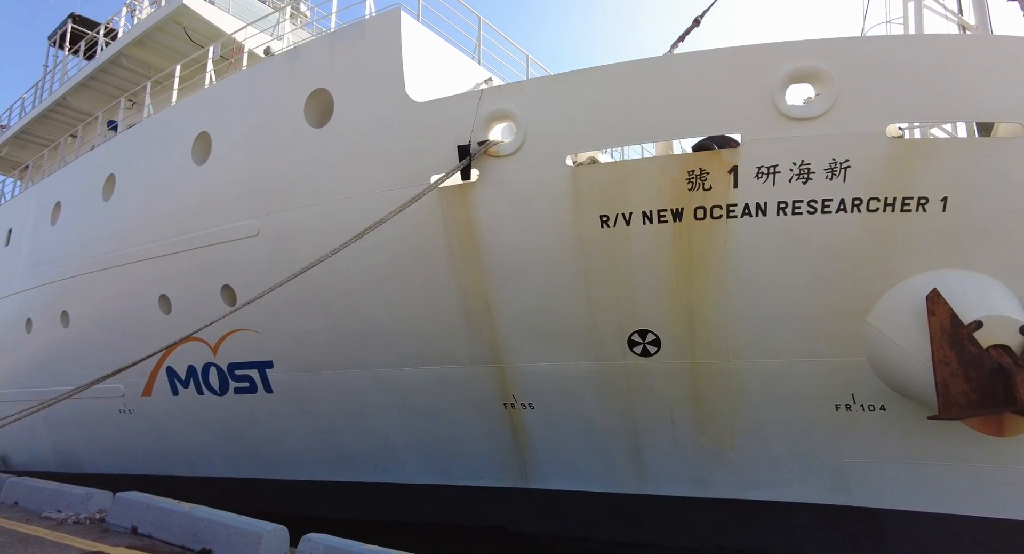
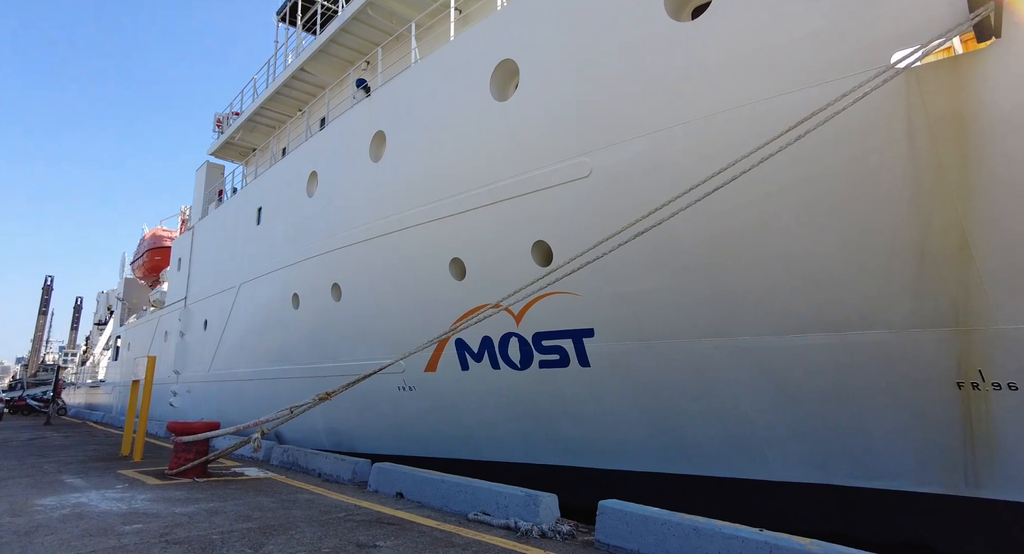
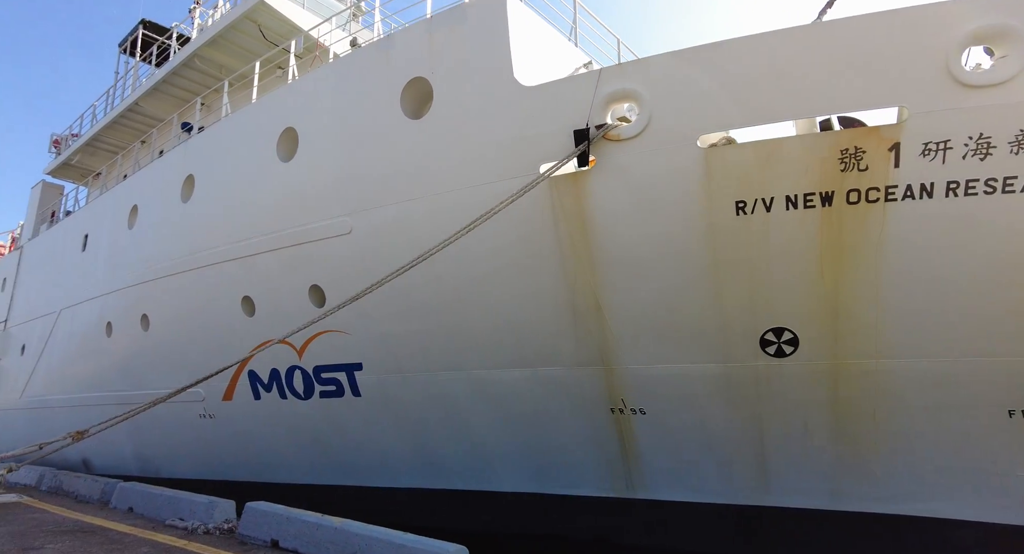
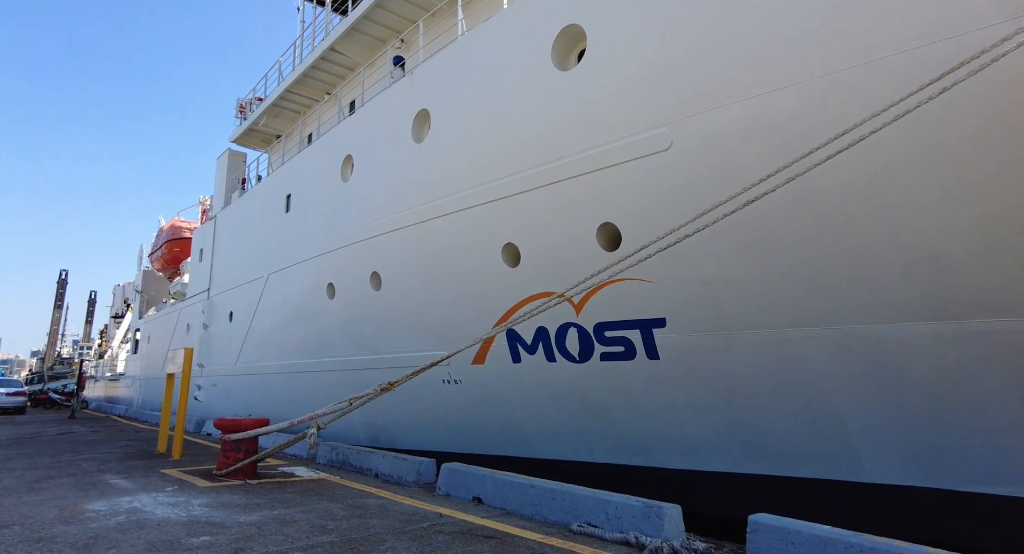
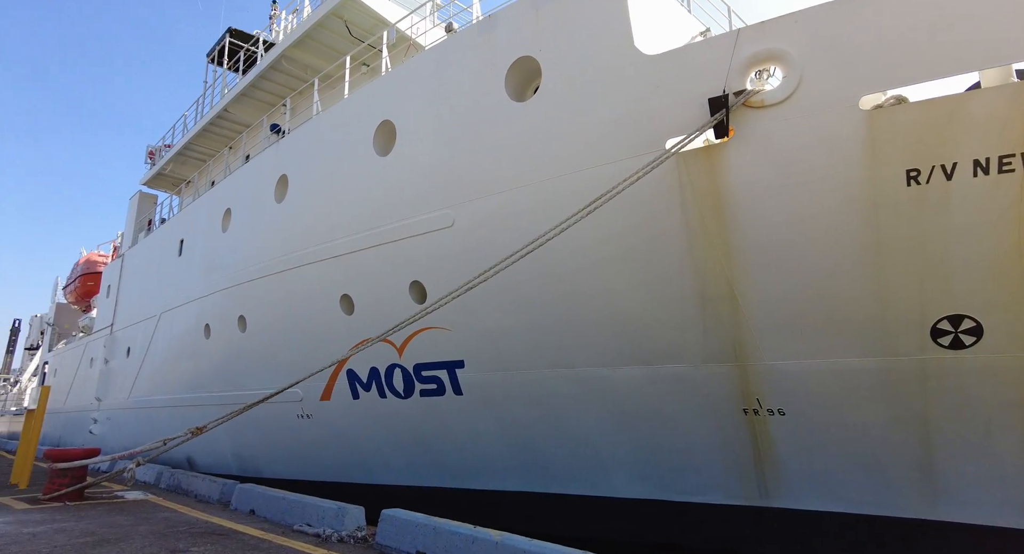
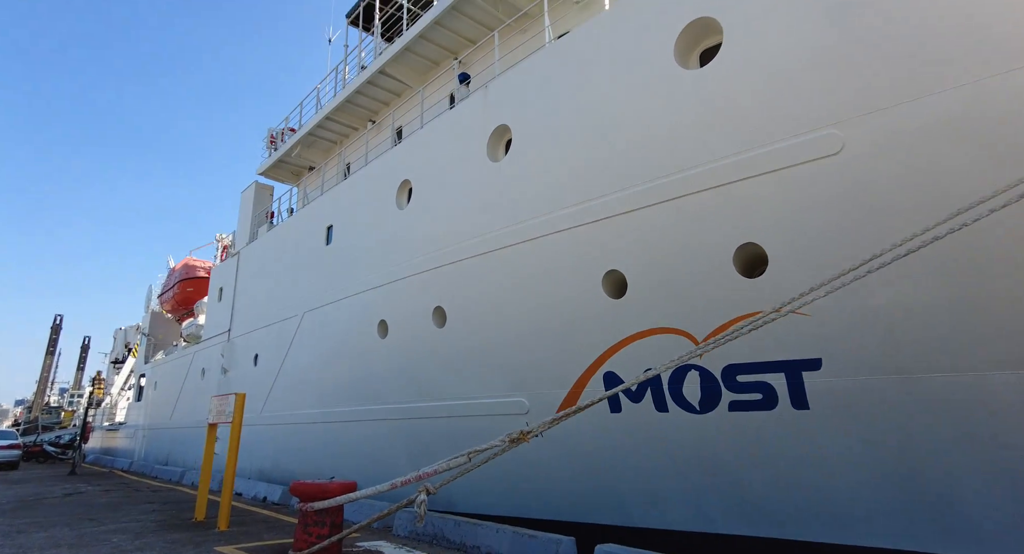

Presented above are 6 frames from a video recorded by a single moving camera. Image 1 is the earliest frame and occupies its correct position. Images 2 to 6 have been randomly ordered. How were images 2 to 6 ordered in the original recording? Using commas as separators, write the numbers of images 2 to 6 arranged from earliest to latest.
3, 5, 2, 4, 6
